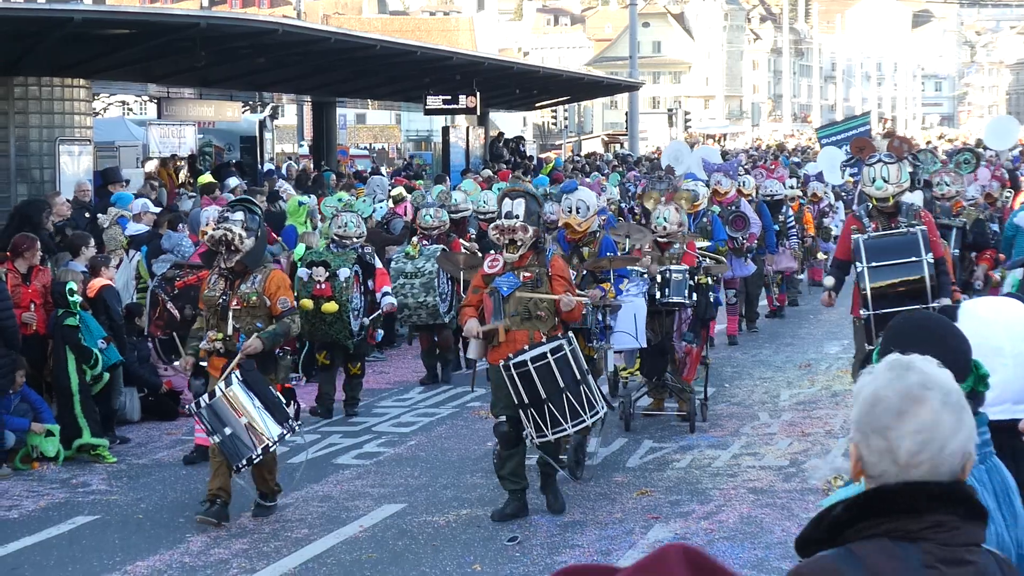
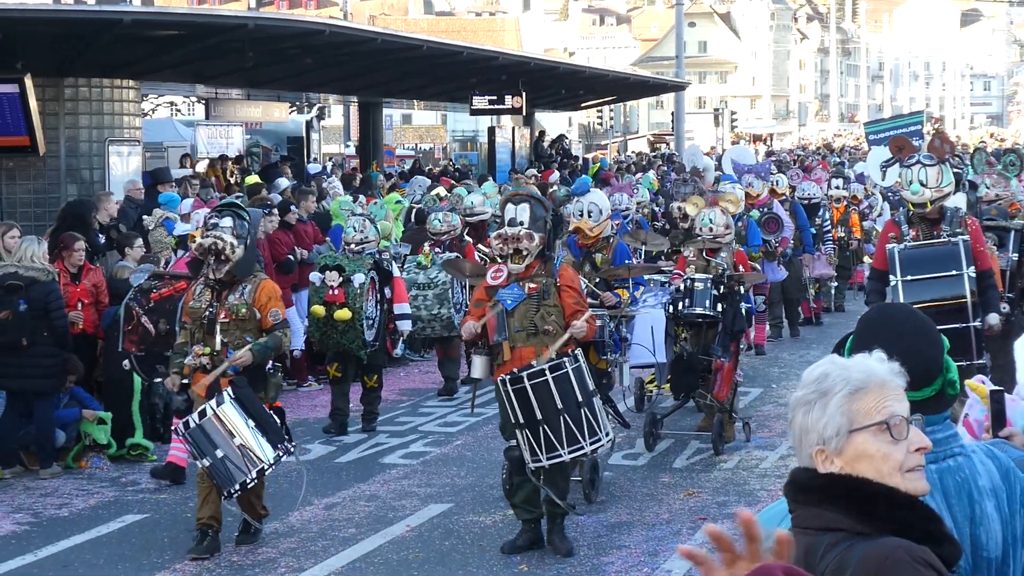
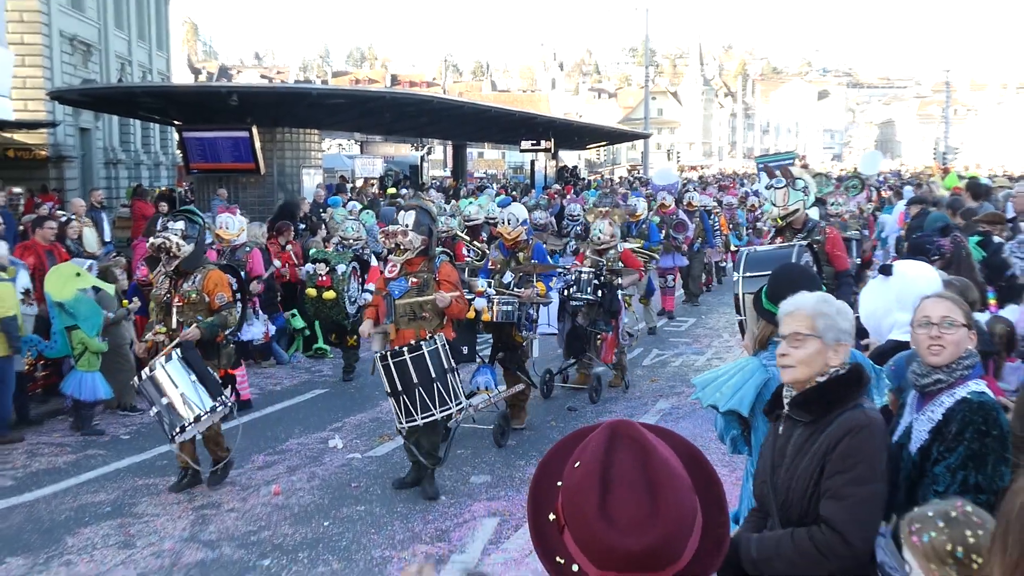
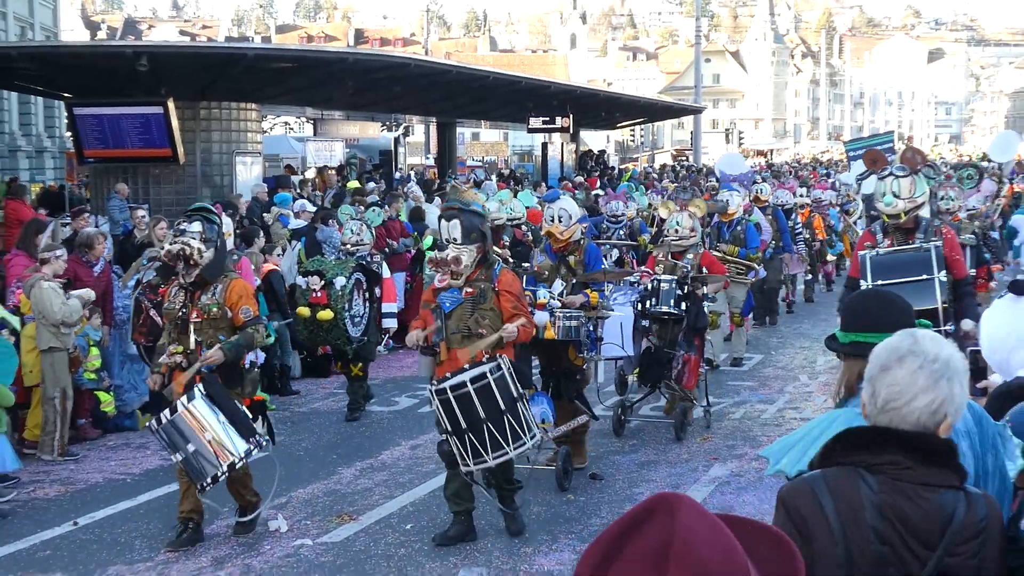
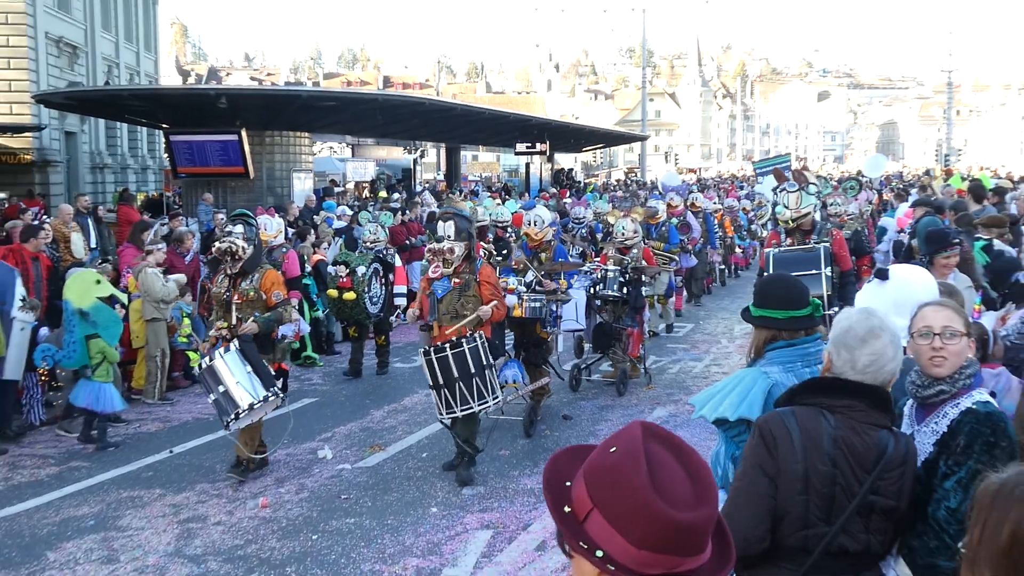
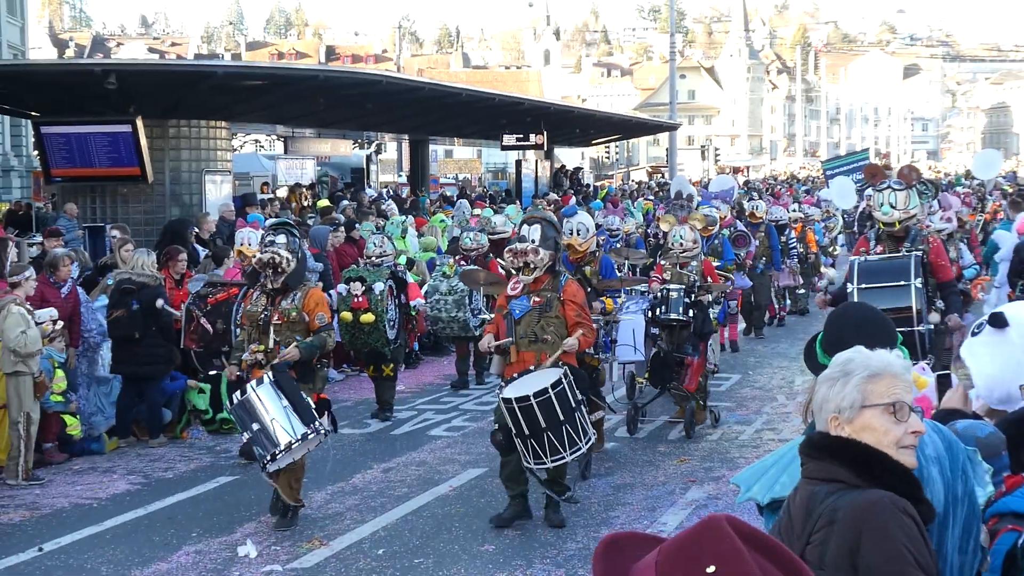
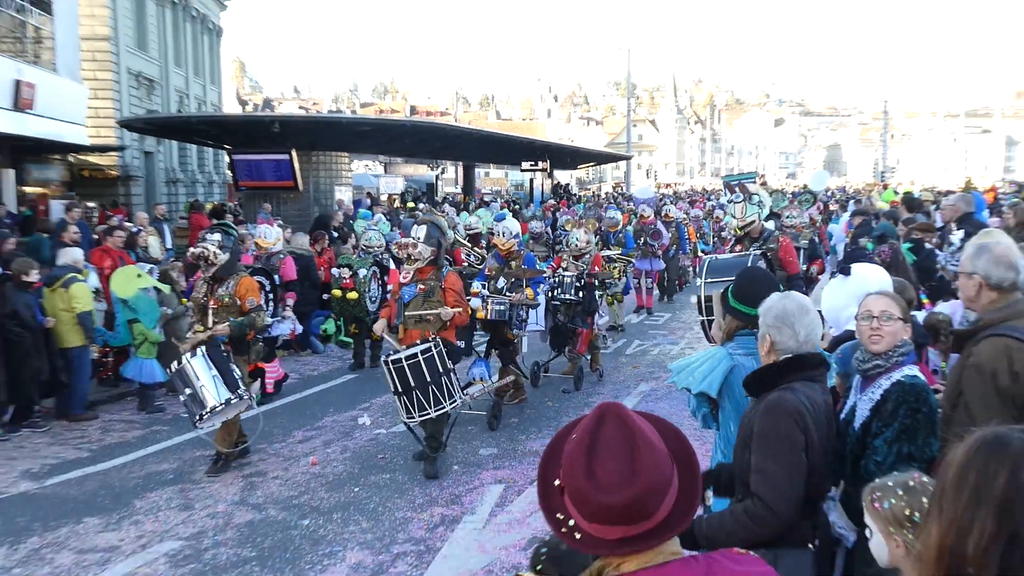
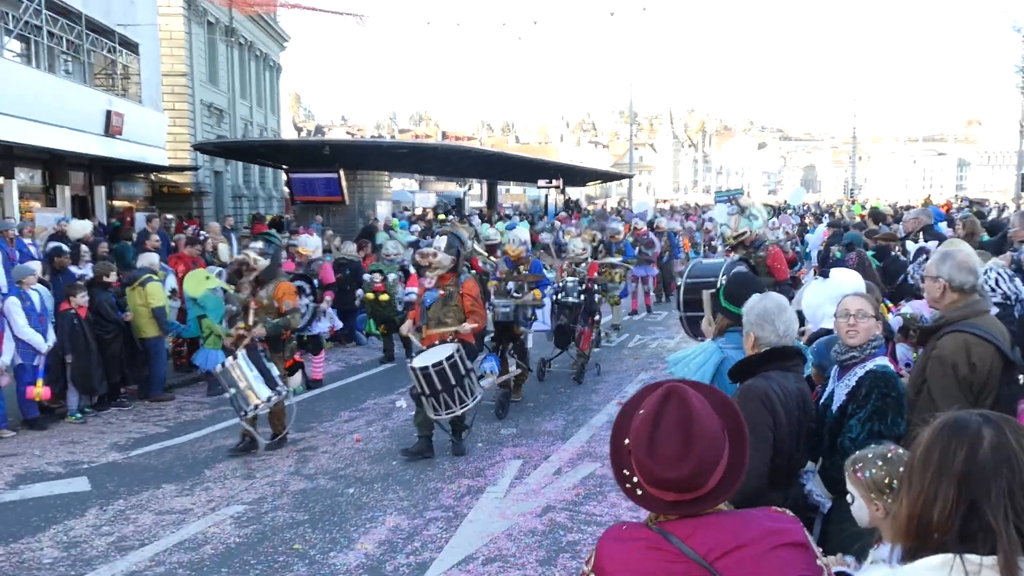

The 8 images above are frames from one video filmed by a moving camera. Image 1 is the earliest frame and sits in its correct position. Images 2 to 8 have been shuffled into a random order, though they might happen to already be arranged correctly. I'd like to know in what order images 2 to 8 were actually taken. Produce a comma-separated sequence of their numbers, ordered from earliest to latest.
2, 6, 4, 5, 3, 7, 8
